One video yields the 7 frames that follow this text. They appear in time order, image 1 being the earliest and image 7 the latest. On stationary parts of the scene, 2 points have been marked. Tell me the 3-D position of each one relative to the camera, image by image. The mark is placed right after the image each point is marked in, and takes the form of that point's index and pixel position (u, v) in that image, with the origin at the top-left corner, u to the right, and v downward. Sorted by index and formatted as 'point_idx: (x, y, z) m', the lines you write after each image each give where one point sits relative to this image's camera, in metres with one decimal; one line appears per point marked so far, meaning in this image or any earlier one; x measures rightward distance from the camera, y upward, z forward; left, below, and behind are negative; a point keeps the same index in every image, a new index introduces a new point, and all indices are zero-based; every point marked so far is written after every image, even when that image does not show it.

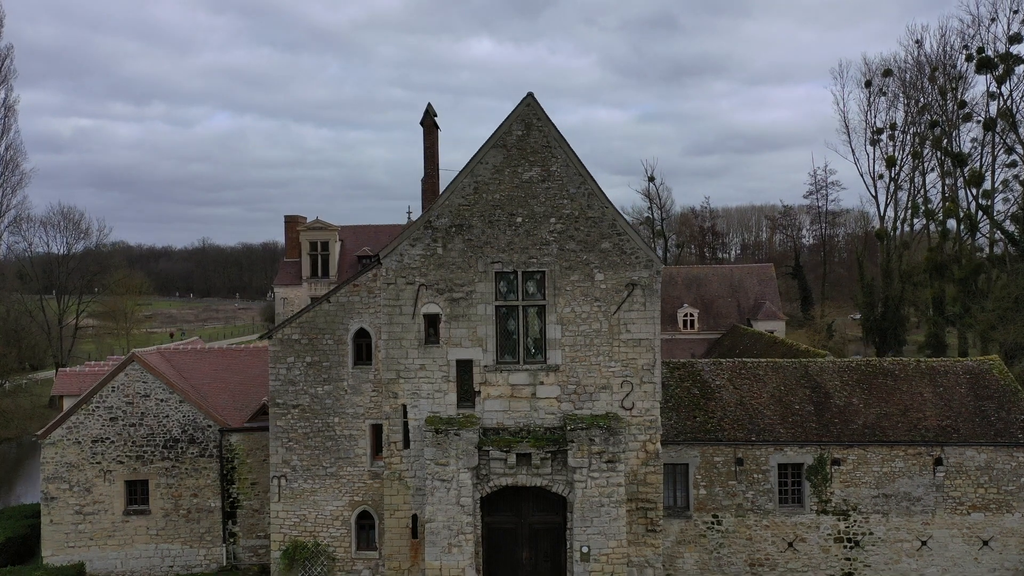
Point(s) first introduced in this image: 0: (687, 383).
0: (+3.7, -2.0, +17.7) m
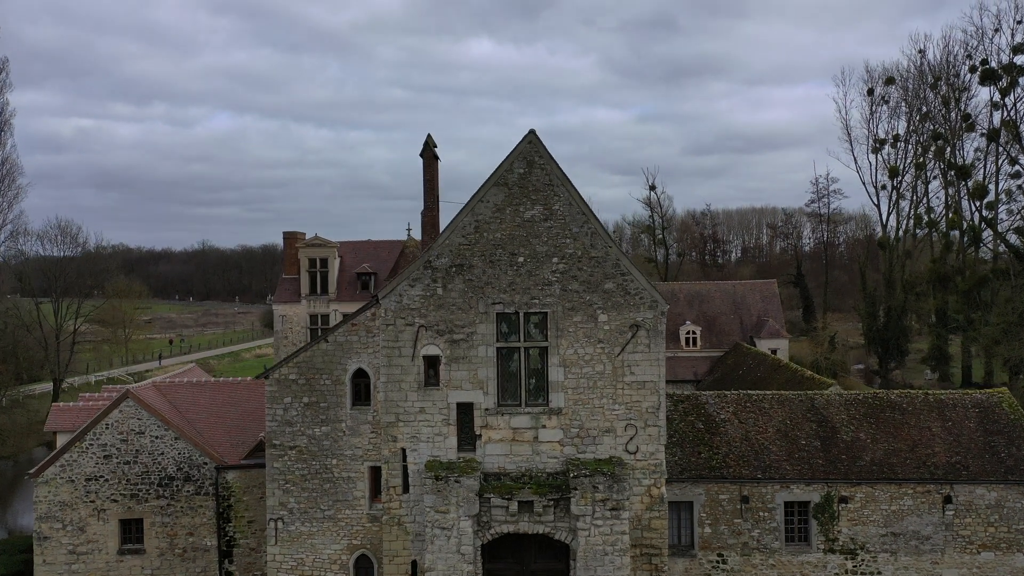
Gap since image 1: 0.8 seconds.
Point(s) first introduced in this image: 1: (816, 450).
0: (+3.8, -2.7, +17.5) m
1: (+6.1, -3.2, +16.6) m
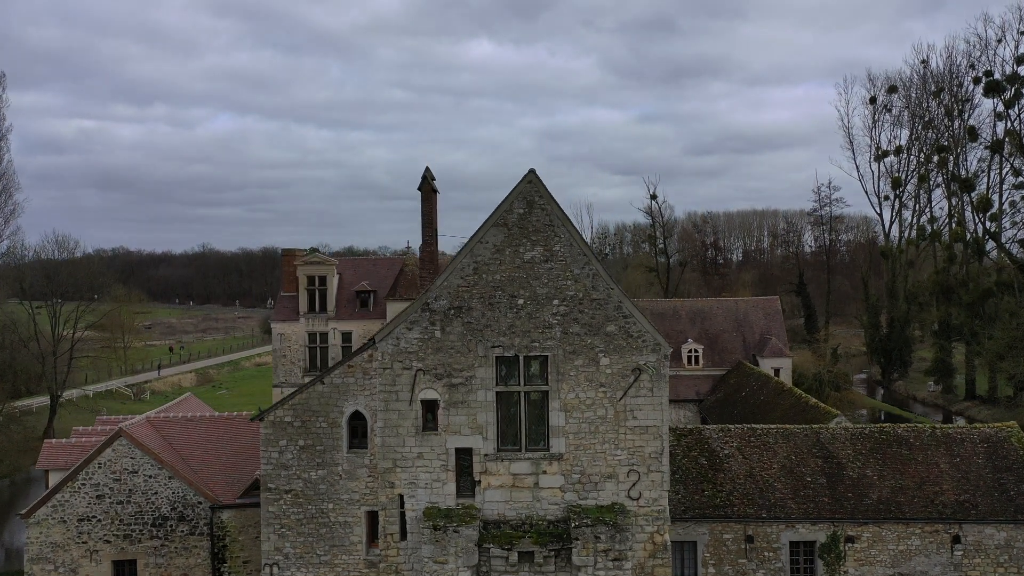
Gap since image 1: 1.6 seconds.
0: (+3.8, -3.4, +17.2) m
1: (+6.1, -3.9, +16.3) m
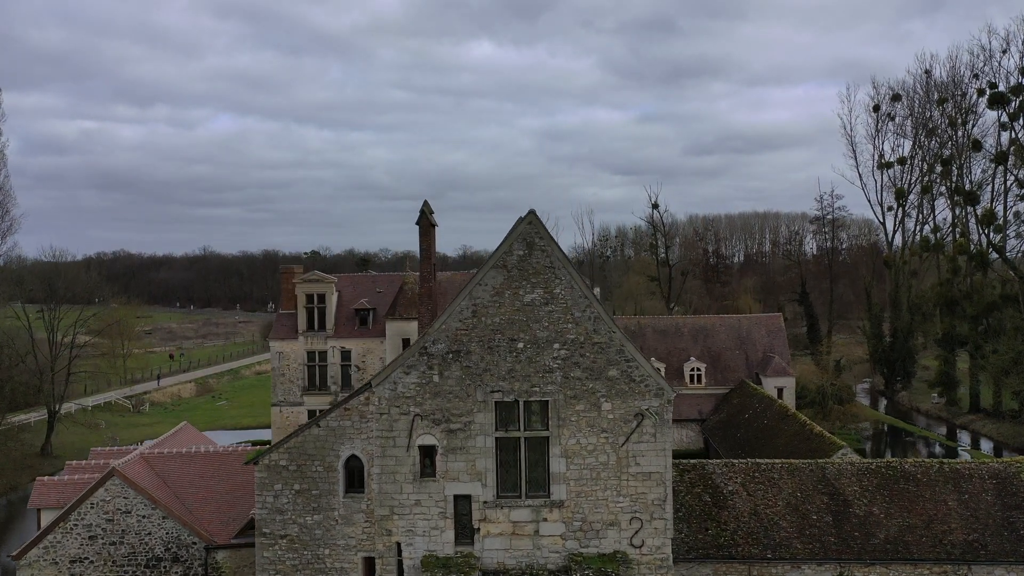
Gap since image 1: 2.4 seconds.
0: (+3.8, -4.1, +16.9) m
1: (+6.1, -4.6, +16.0) m
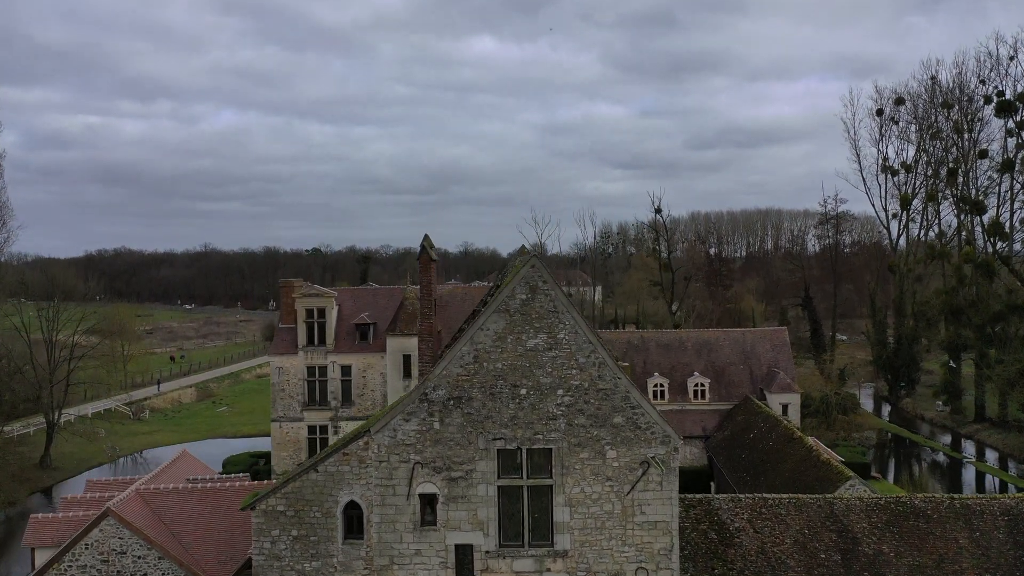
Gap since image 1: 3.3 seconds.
0: (+3.8, -4.7, +16.6) m
1: (+6.1, -5.2, +15.7) m
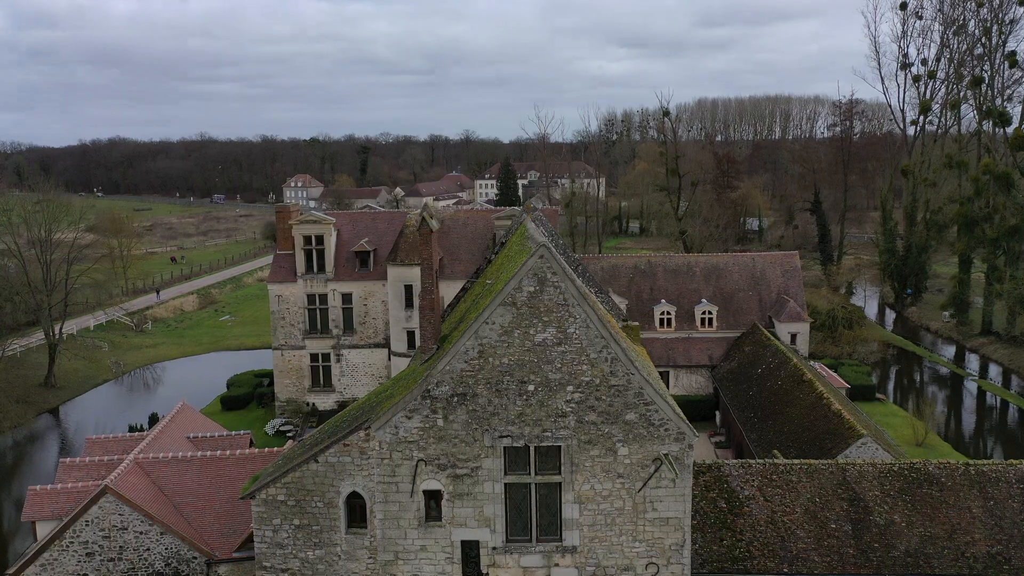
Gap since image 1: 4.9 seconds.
0: (+3.9, -4.0, +16.3) m
1: (+6.2, -4.6, +15.5) m
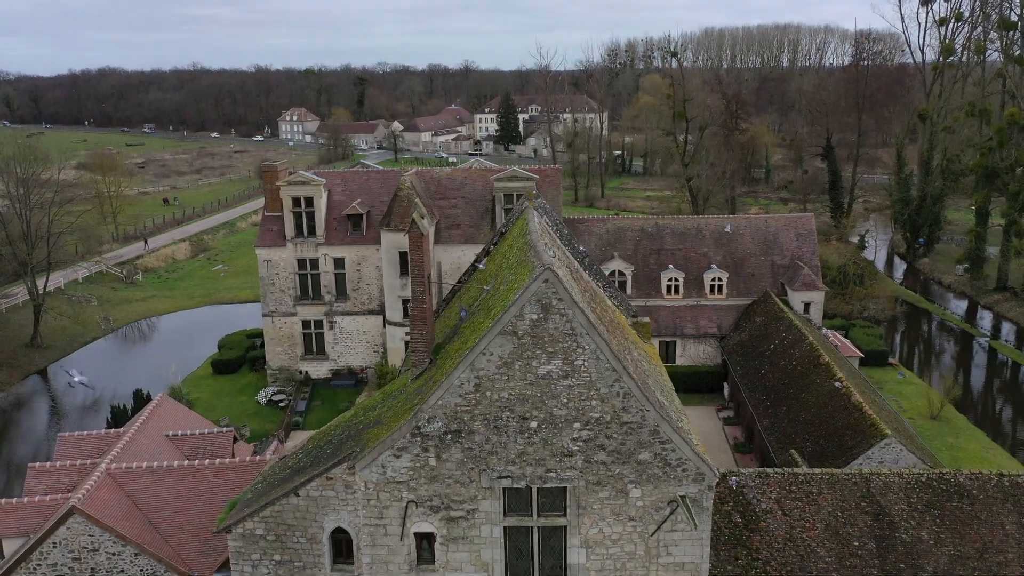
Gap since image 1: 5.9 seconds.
0: (+4.0, -4.0, +15.2) m
1: (+6.2, -4.7, +14.5) m
